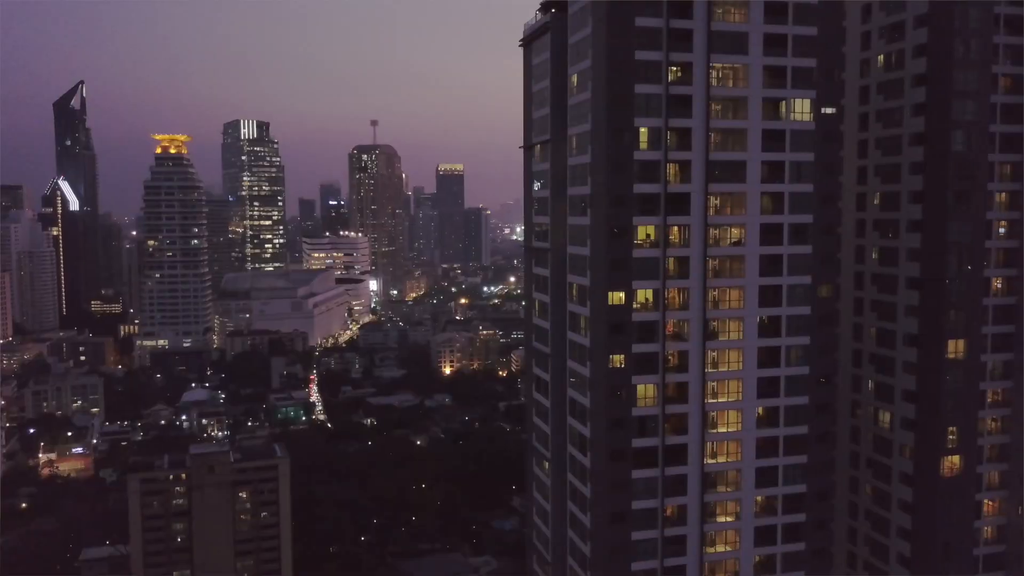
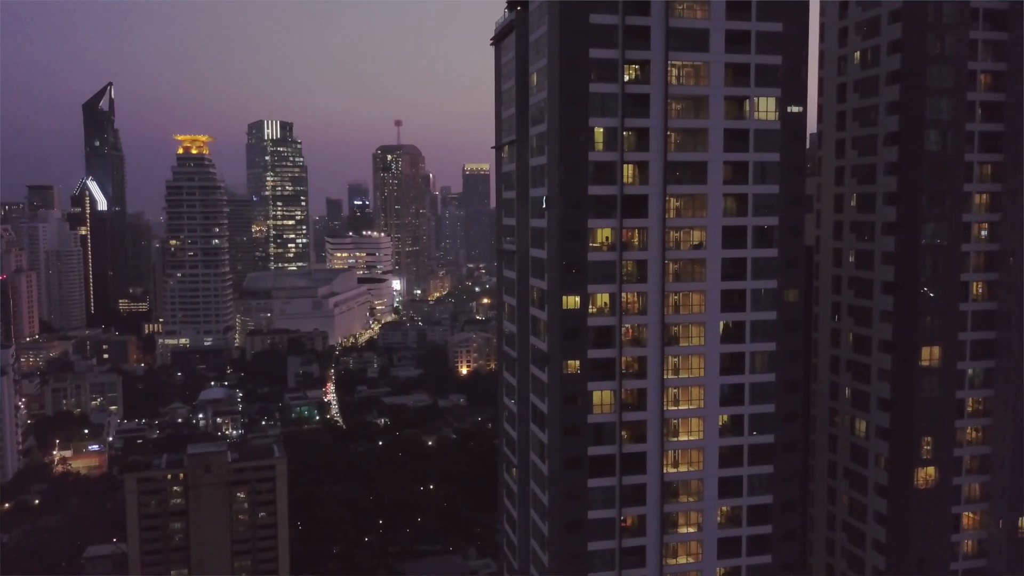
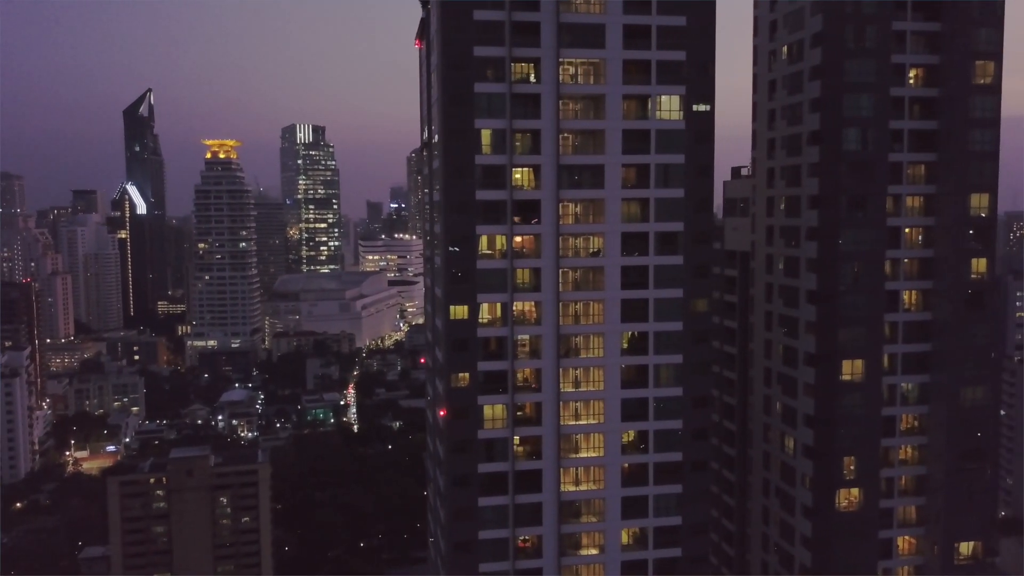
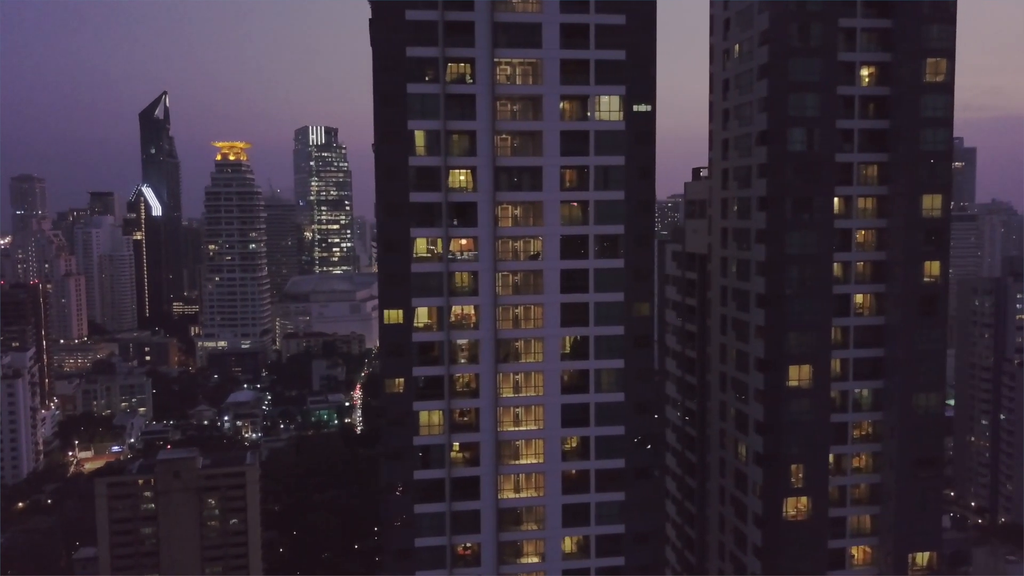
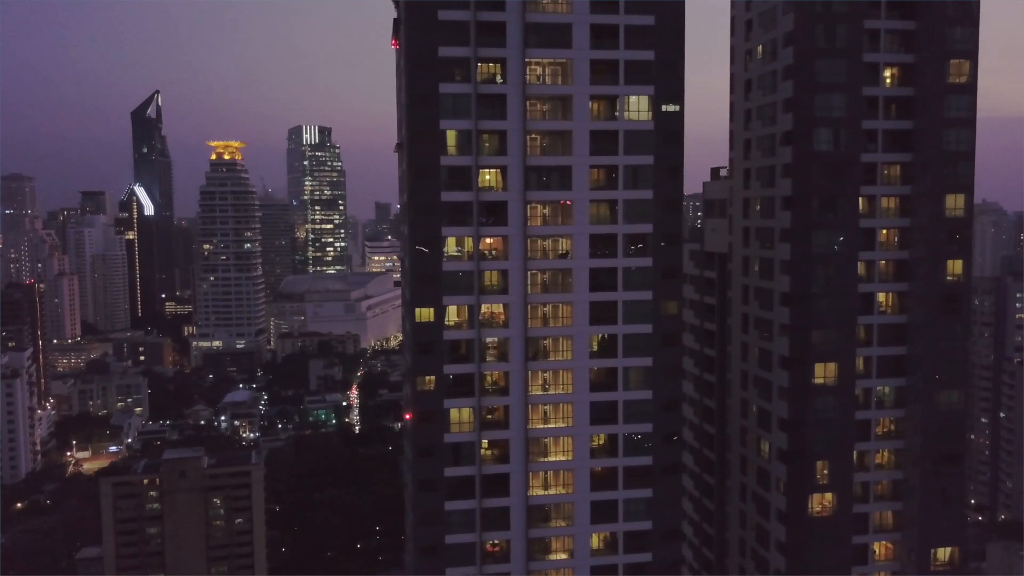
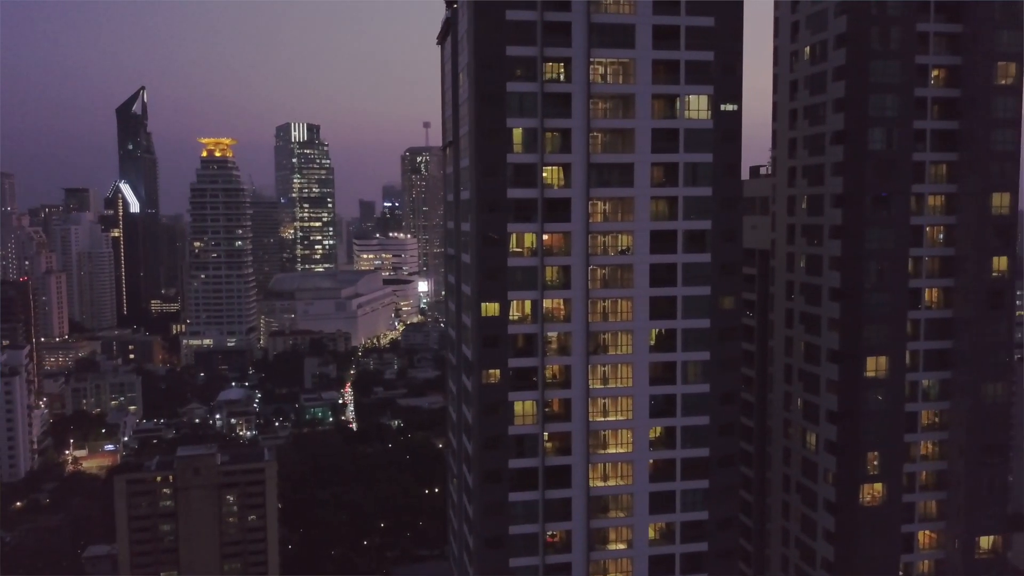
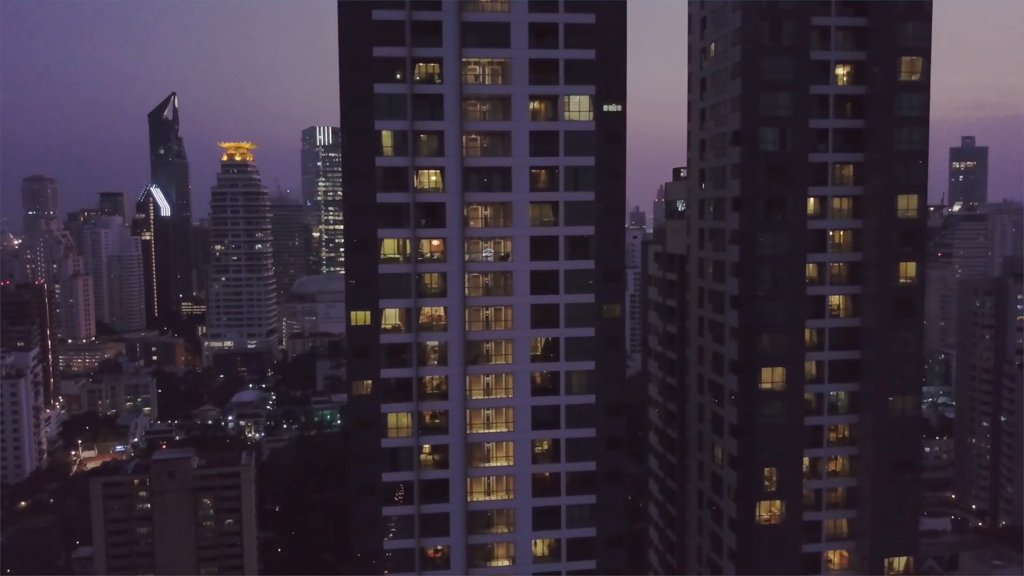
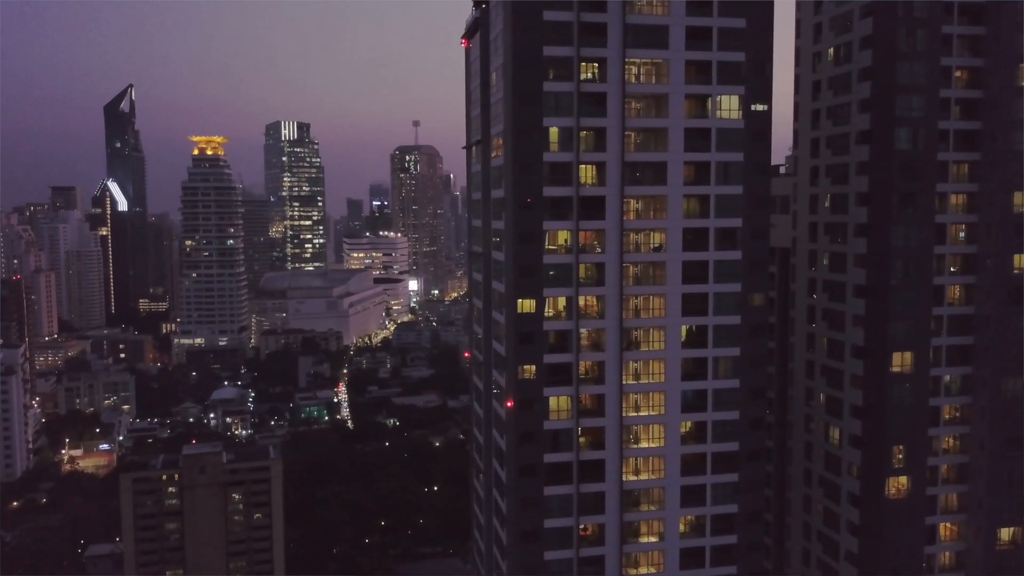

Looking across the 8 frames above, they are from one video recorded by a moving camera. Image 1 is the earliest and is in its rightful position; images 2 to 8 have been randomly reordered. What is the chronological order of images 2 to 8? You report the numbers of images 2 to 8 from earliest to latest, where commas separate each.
2, 8, 6, 3, 5, 4, 7
